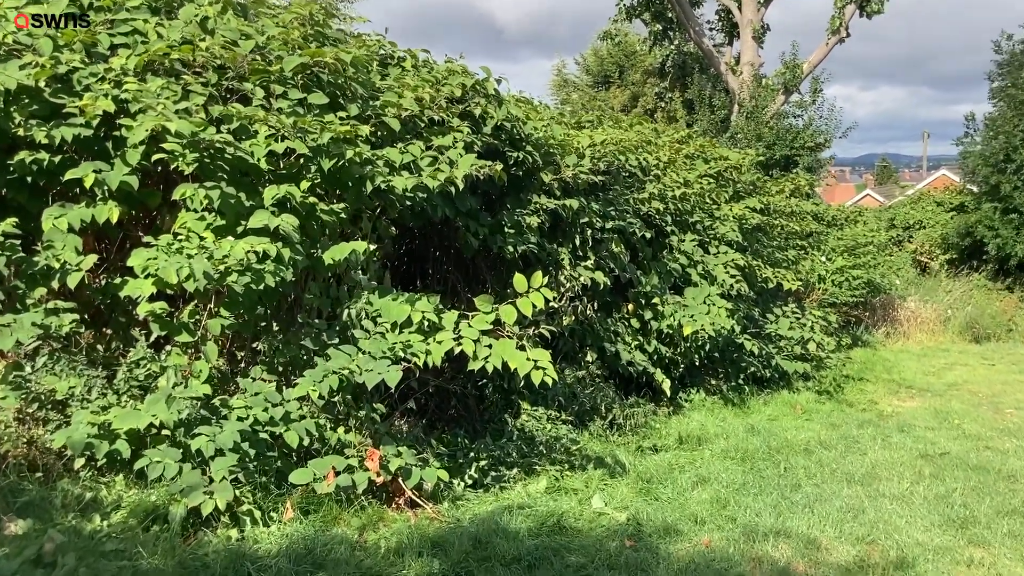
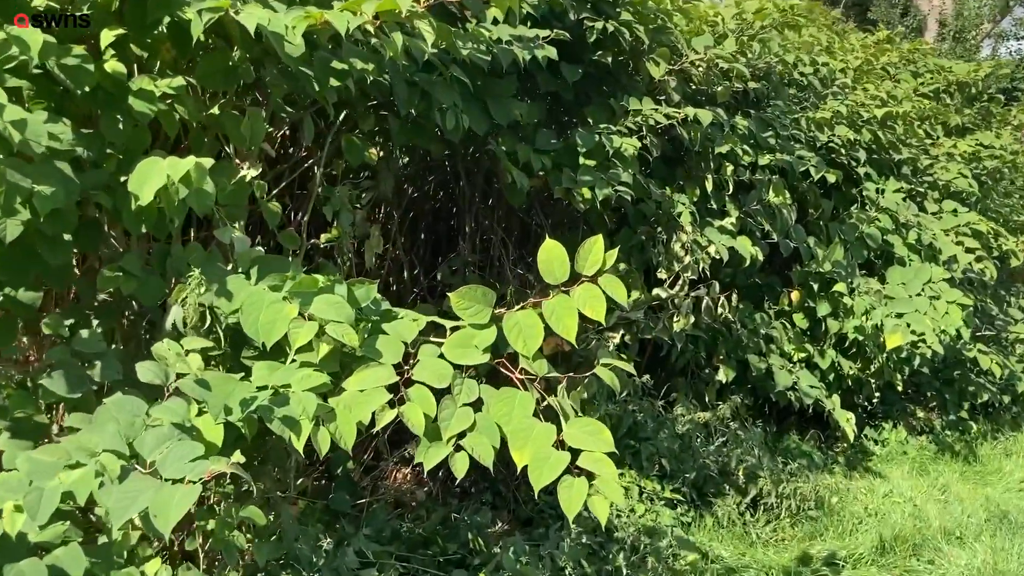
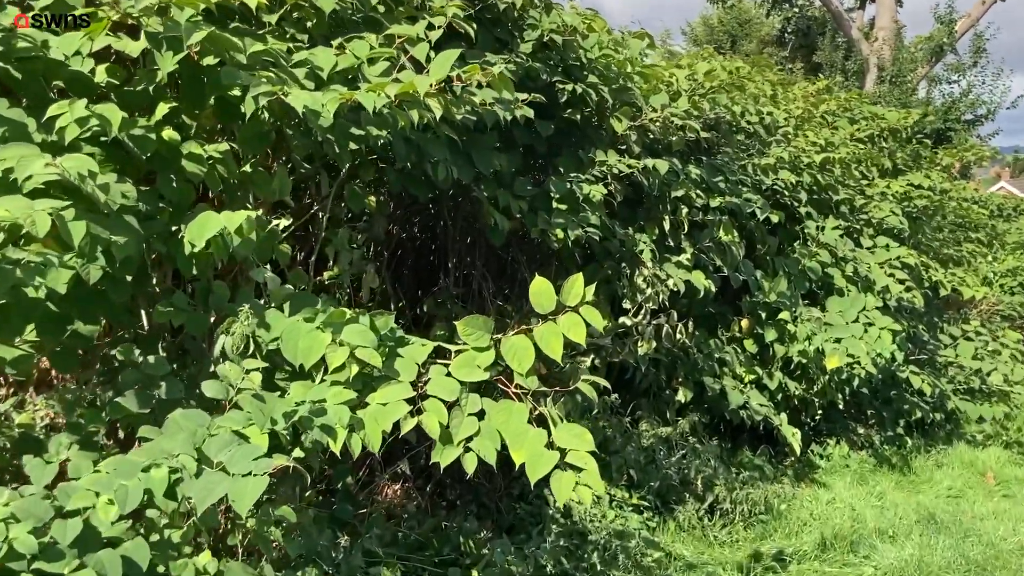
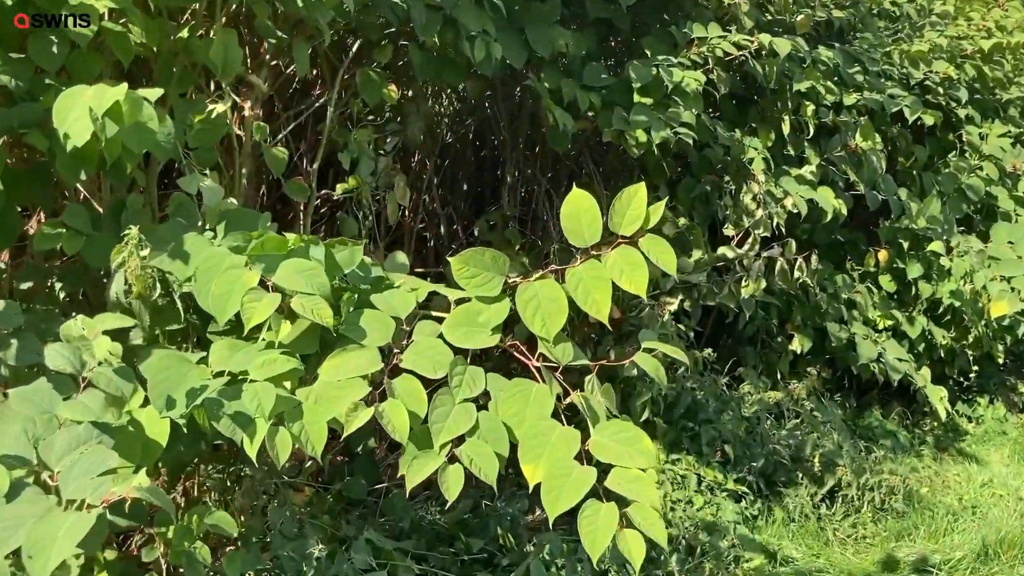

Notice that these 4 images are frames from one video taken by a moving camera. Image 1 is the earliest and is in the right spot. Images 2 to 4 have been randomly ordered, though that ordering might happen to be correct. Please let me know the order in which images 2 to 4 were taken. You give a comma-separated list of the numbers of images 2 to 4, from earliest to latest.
3, 2, 4
